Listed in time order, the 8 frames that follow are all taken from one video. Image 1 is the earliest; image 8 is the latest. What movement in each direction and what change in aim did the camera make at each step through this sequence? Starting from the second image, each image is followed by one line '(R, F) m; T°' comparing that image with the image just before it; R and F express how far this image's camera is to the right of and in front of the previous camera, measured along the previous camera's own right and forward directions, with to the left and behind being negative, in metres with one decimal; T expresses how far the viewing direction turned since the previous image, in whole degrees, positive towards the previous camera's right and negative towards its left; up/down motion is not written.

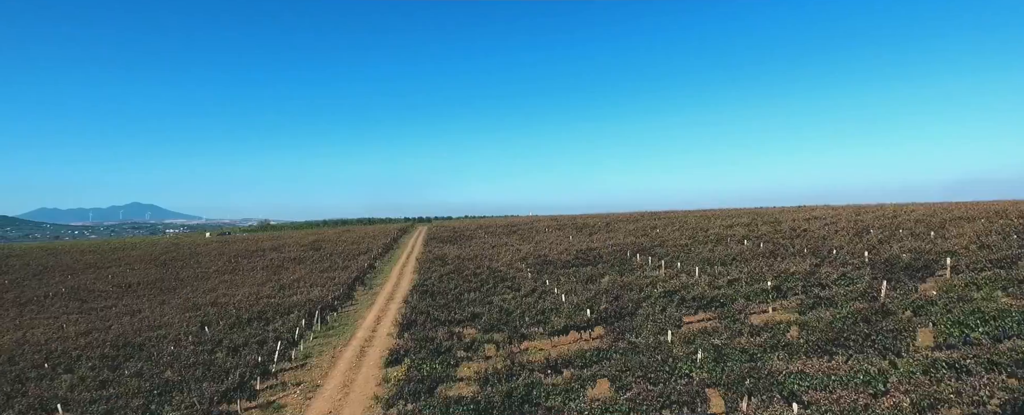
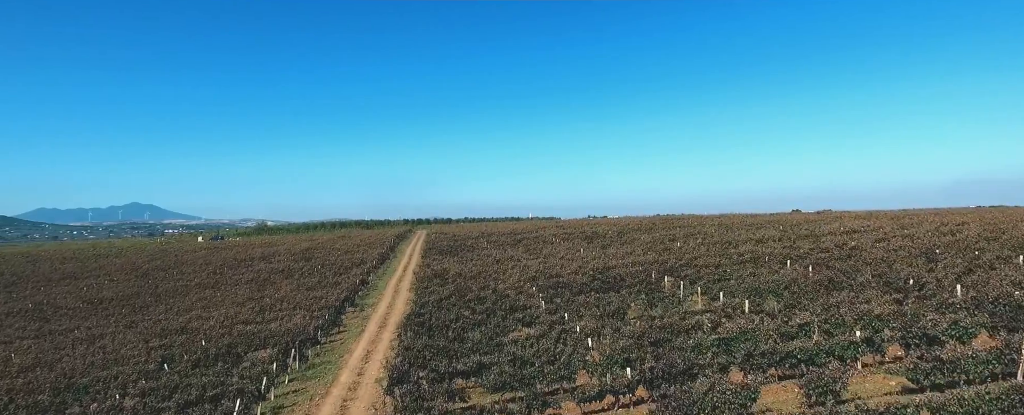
(-0.4, +2.7) m; 0°
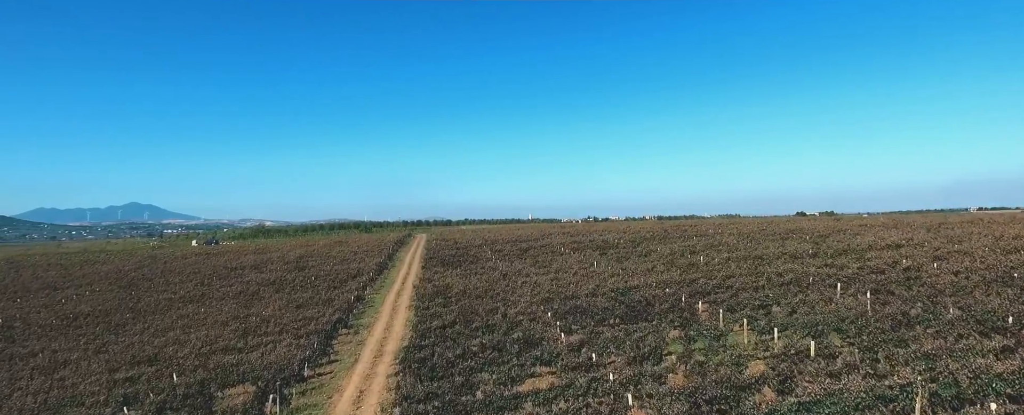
(-0.5, +2.3) m; 0°
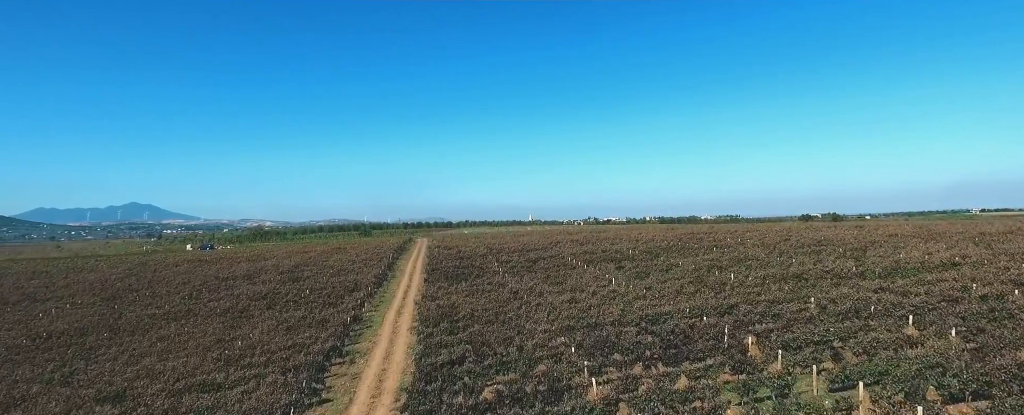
(-0.6, +2.3) m; 0°
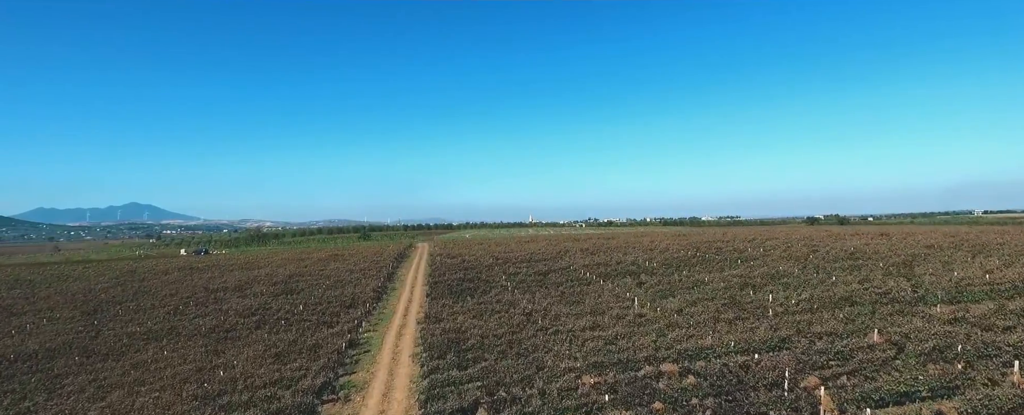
(-0.6, +2.4) m; 0°
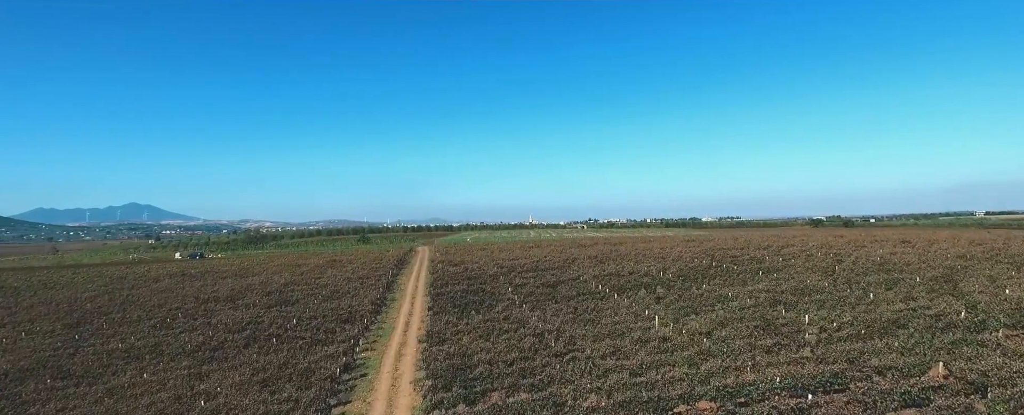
(-0.4, +1.9) m; 0°
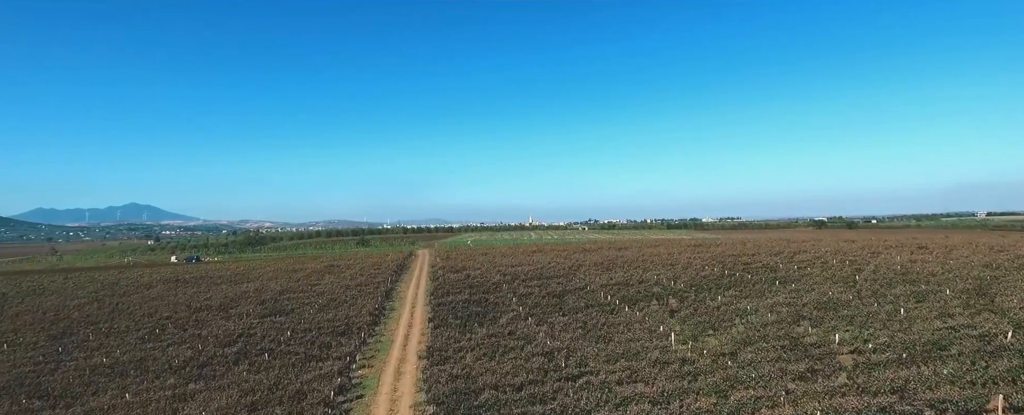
(-0.3, +1.4) m; 0°
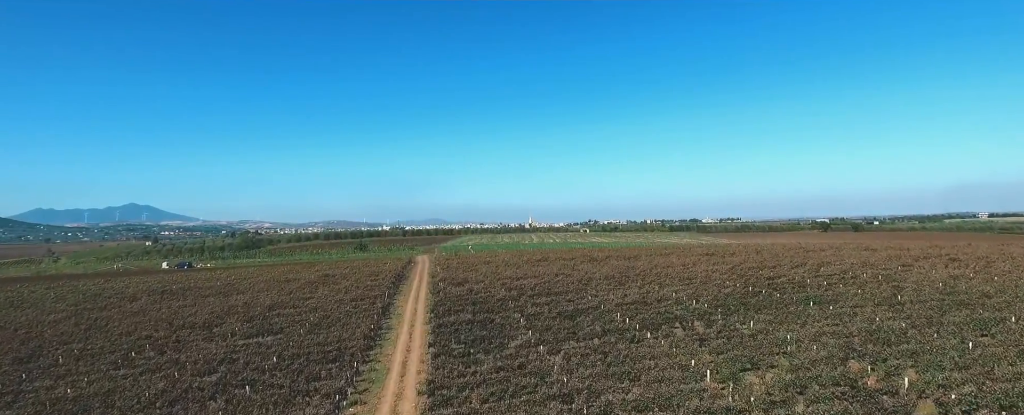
(-0.5, +2.6) m; 0°
